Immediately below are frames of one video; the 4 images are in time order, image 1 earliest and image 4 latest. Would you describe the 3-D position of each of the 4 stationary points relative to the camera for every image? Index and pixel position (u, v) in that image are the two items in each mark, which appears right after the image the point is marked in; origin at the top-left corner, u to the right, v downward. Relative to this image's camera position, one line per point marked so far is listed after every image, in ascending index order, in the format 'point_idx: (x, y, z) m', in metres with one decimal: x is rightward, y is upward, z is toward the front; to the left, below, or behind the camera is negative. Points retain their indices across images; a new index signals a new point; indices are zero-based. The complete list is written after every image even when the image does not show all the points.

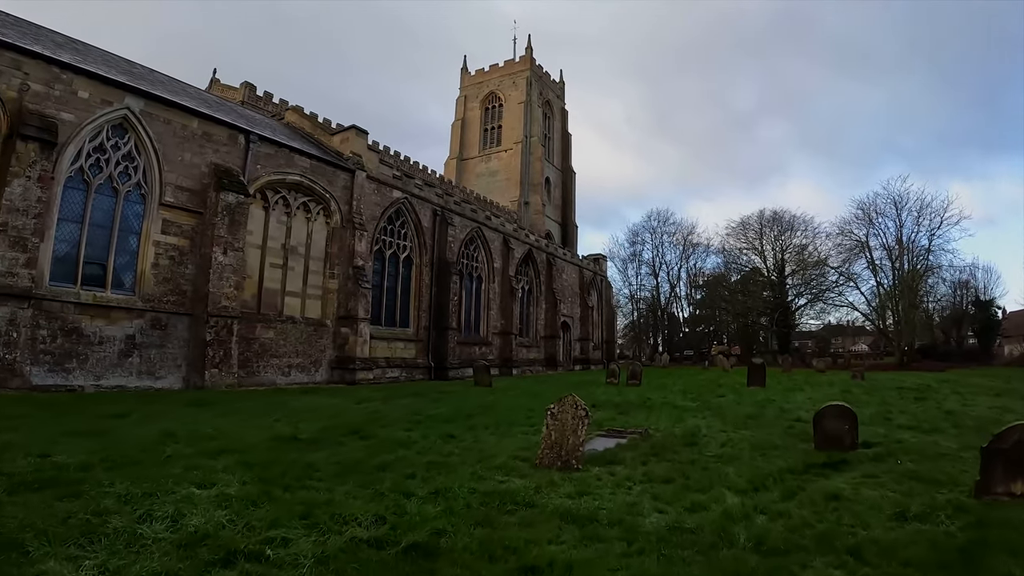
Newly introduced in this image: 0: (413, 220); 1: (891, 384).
0: (-3.2, +2.2, +16.9) m
1: (+11.2, -2.8, +15.7) m
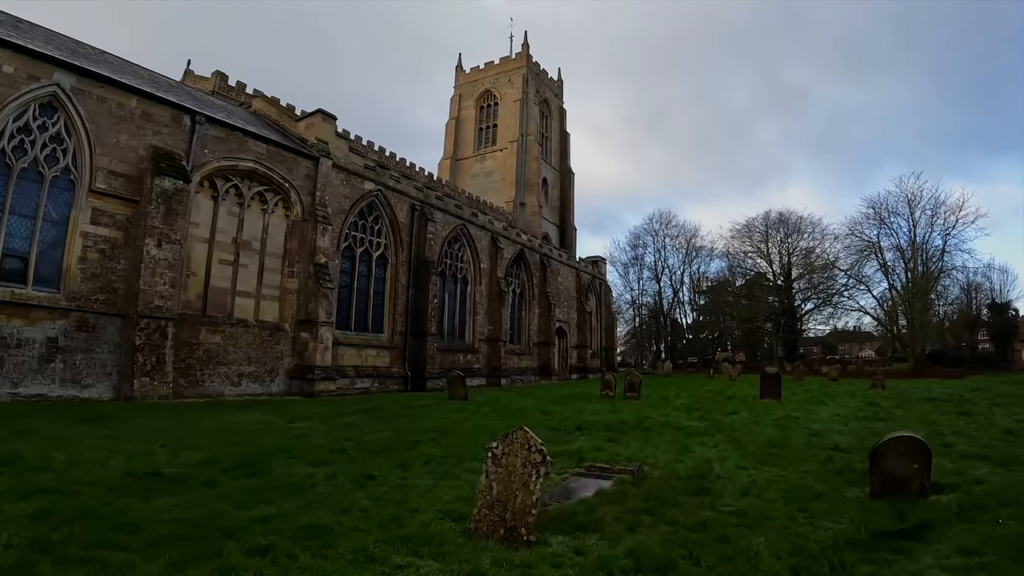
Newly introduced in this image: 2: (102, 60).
0: (-3.6, +2.1, +15.4) m
1: (+10.7, -2.8, +14.0) m
2: (-11.0, +6.1, +14.2) m
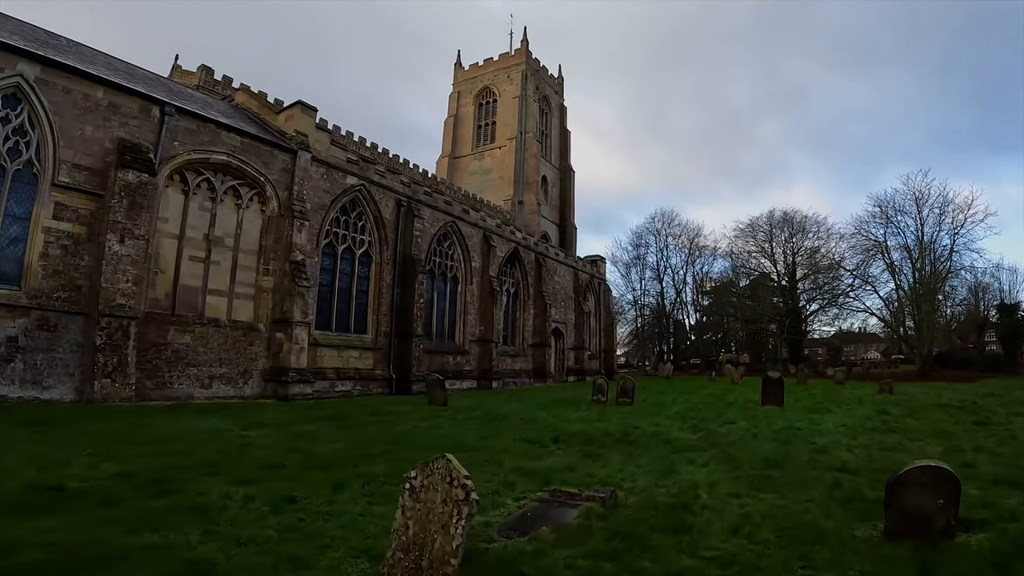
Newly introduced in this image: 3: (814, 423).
0: (-3.9, +2.2, +14.8) m
1: (+10.4, -2.8, +13.2) m
2: (-11.3, +6.1, +13.7) m
3: (+5.0, -2.2, +8.8) m
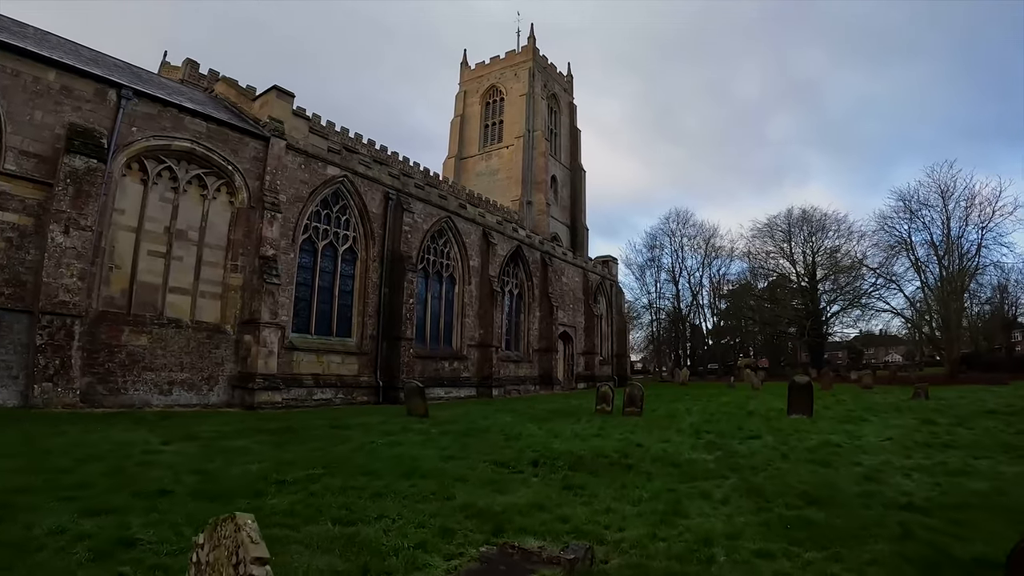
0: (-4.0, +2.2, +13.7) m
1: (+10.3, -2.7, +11.7) m
2: (-11.4, +6.1, +12.8) m
3: (+4.8, -2.1, +7.4) m
